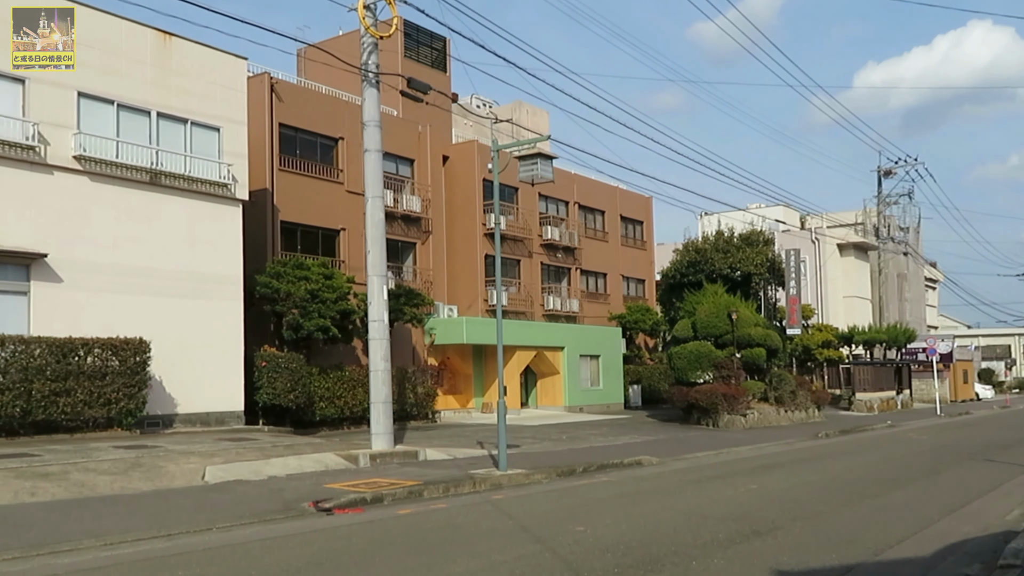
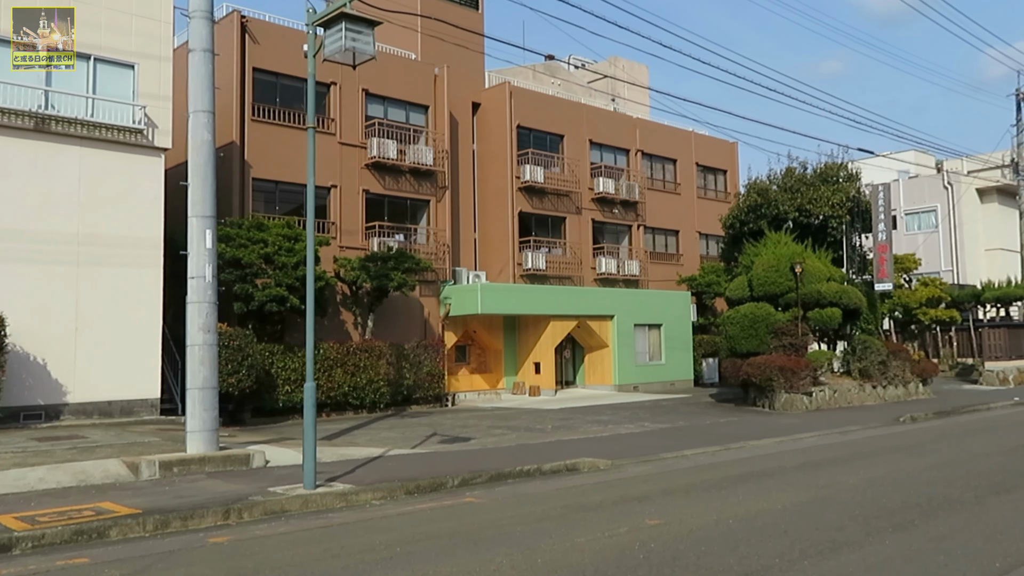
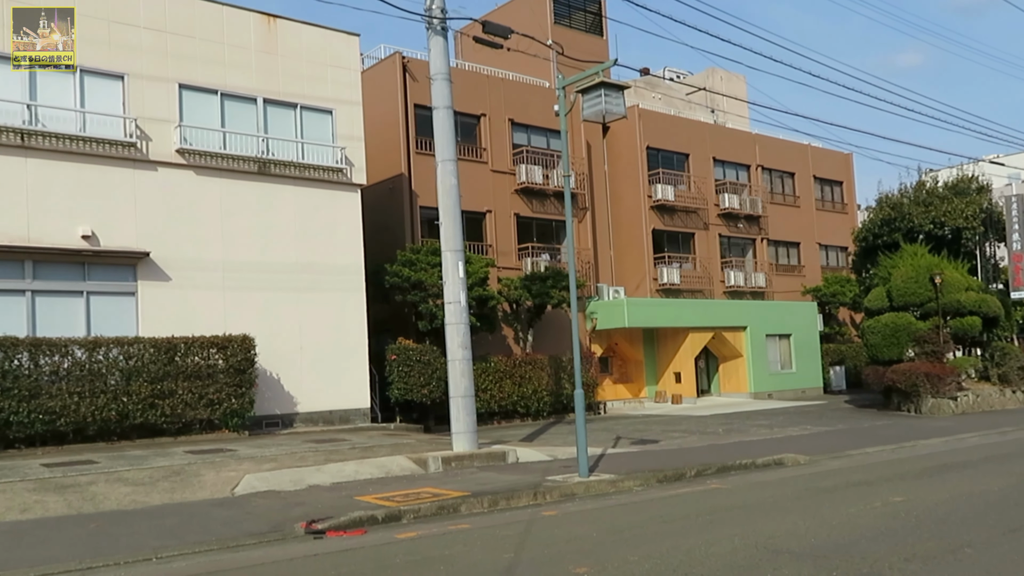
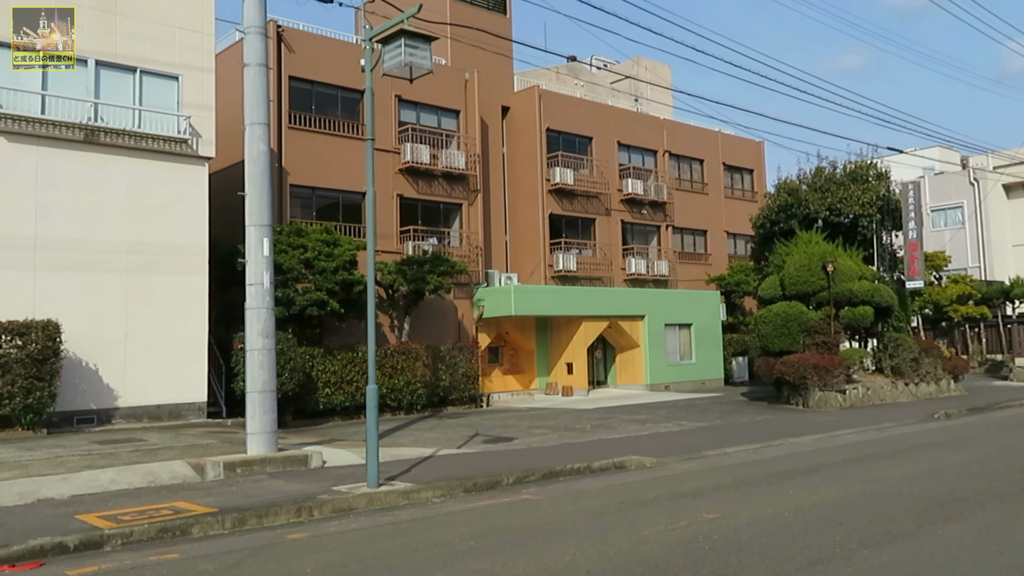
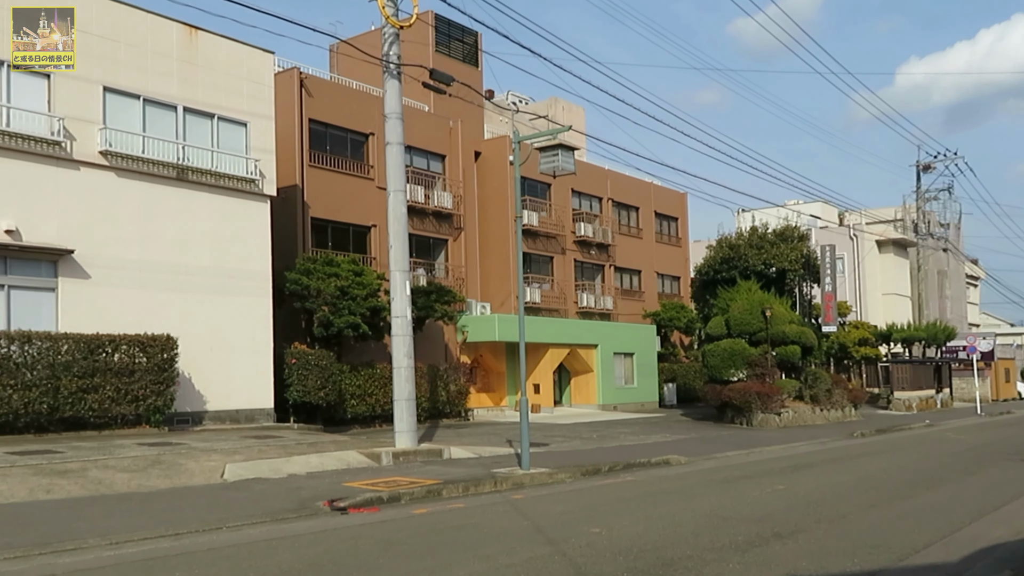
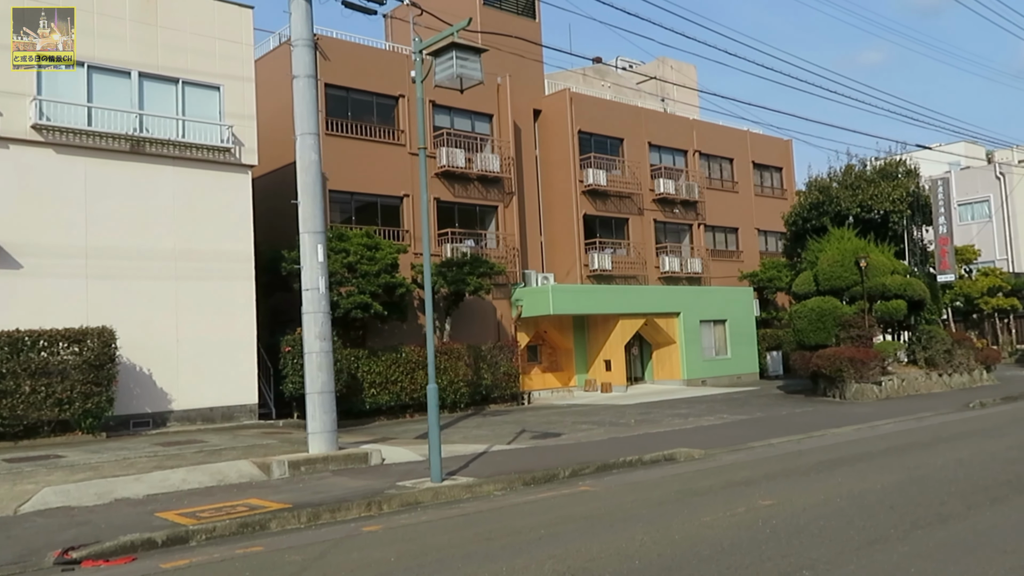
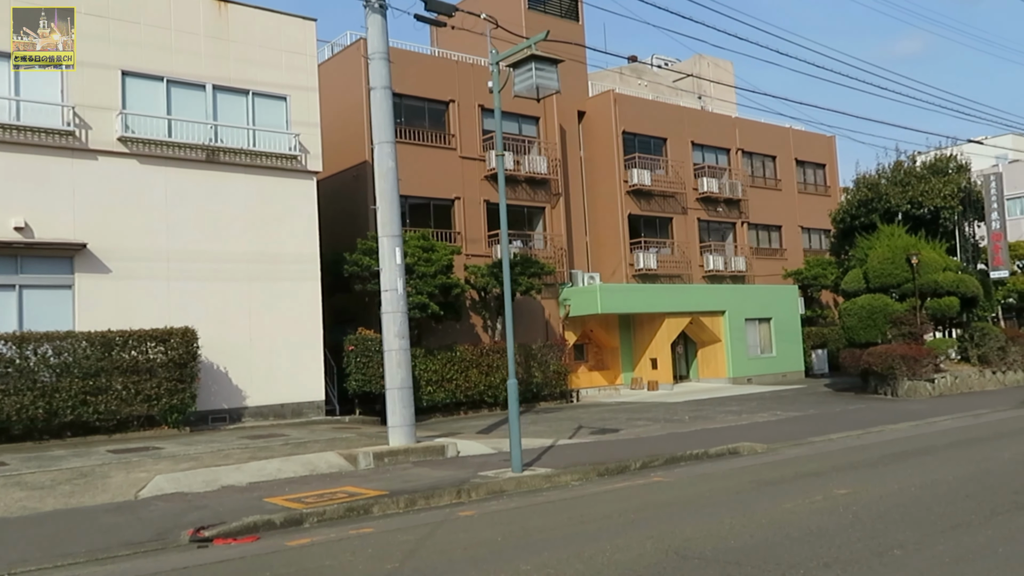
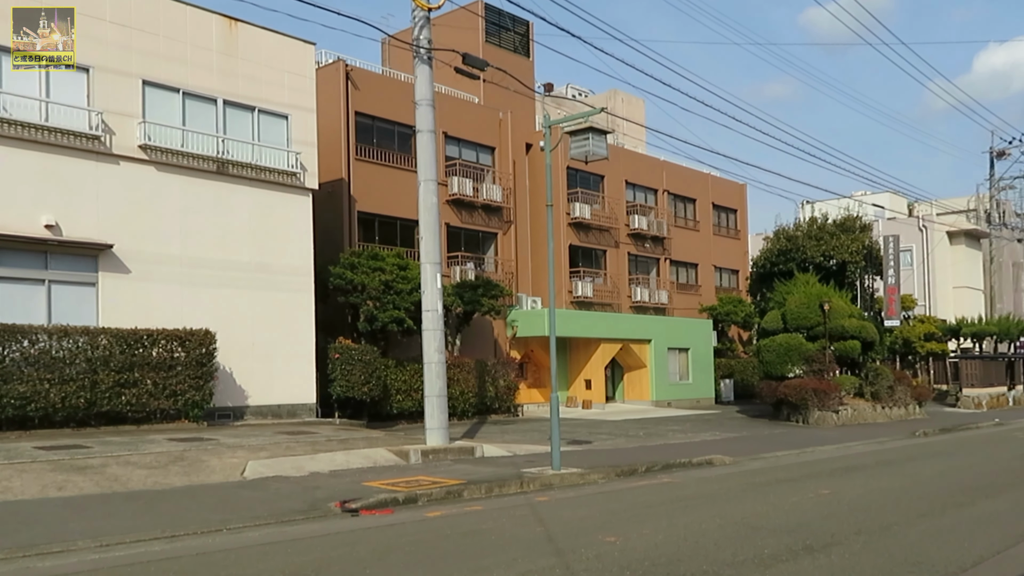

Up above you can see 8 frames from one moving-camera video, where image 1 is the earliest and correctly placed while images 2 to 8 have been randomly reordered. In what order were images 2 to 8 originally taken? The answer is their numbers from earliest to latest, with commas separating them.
5, 8, 3, 7, 6, 4, 2
